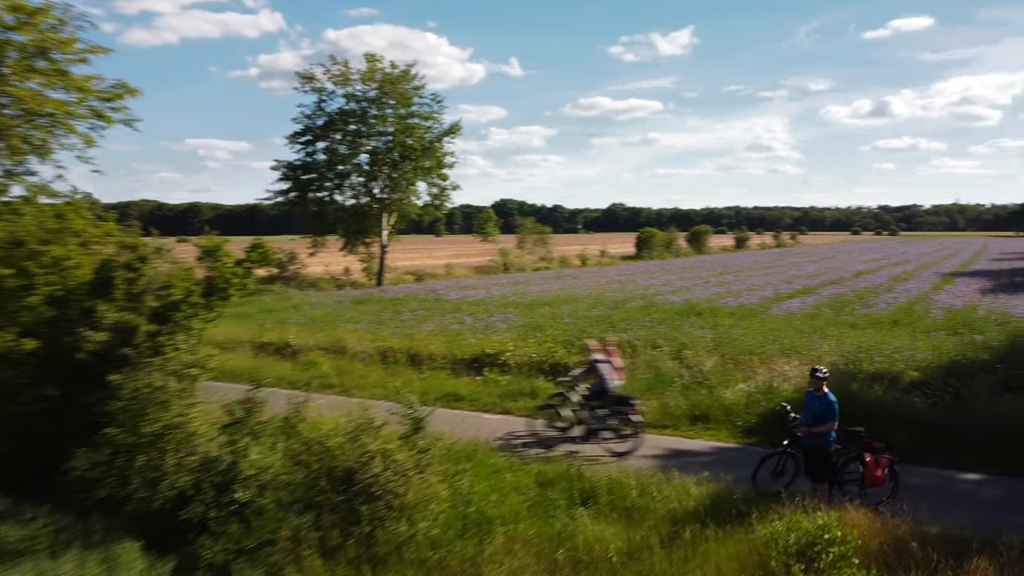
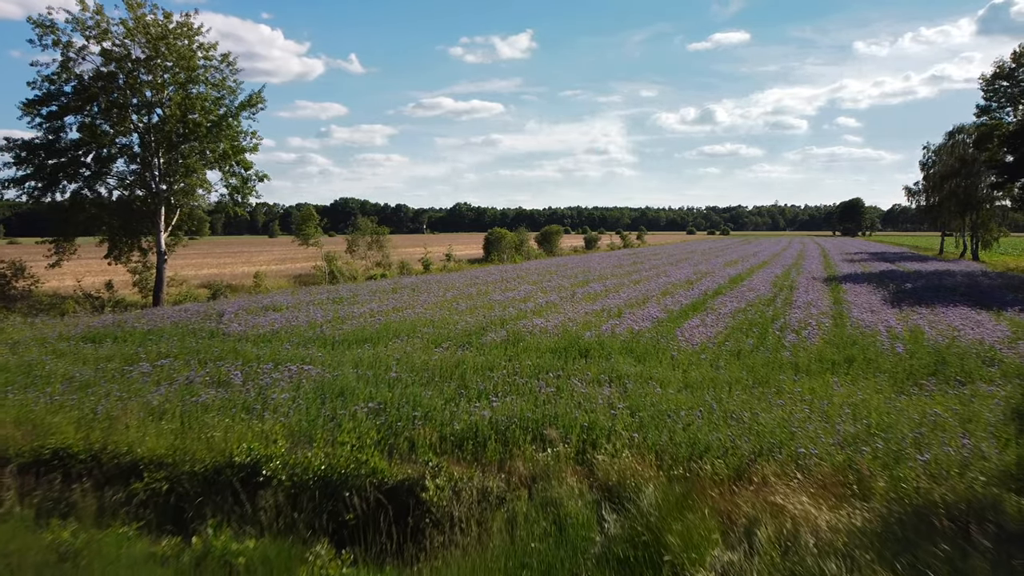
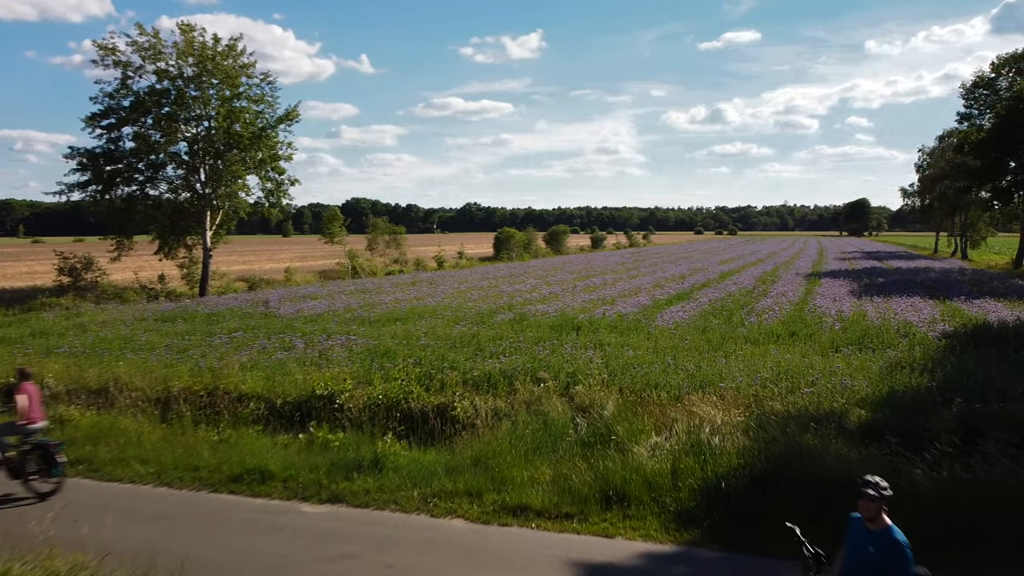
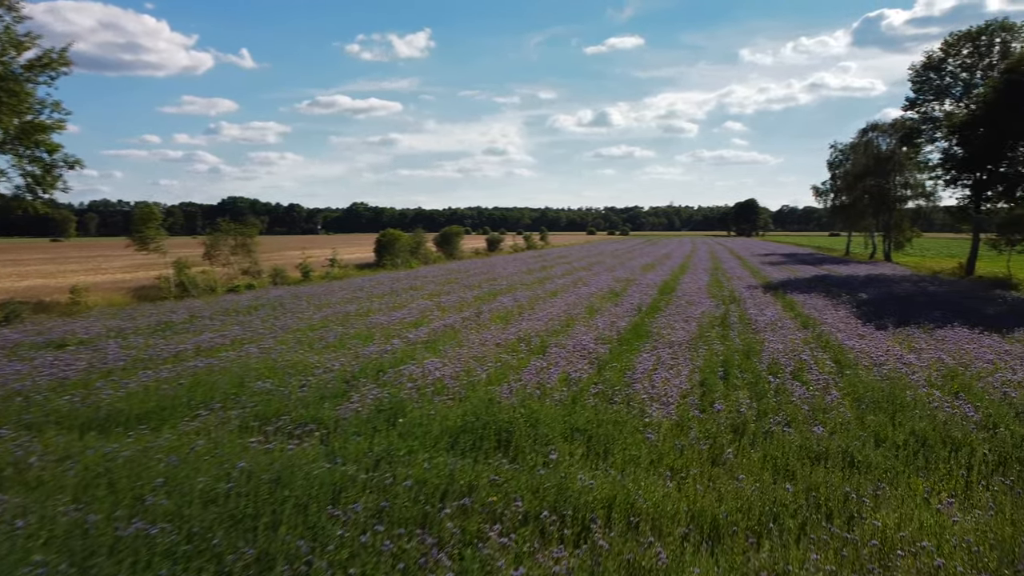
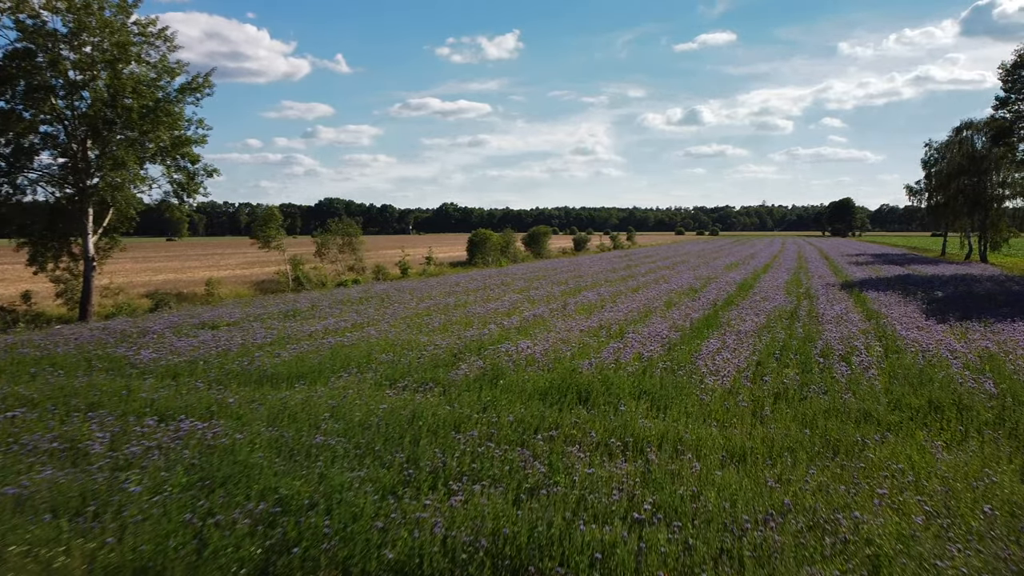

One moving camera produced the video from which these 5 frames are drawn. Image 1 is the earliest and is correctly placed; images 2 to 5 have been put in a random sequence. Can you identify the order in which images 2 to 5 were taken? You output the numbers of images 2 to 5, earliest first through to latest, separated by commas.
3, 2, 5, 4
